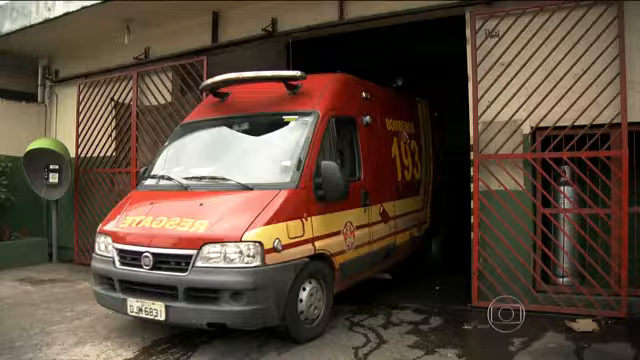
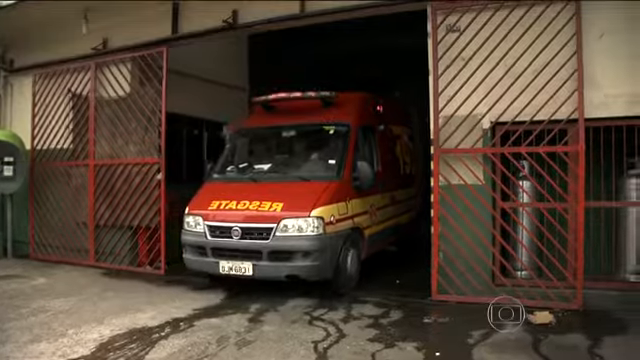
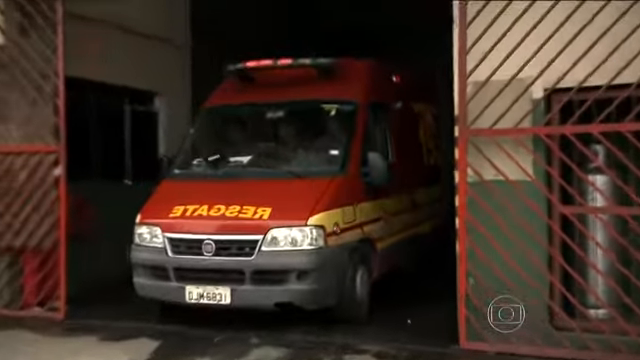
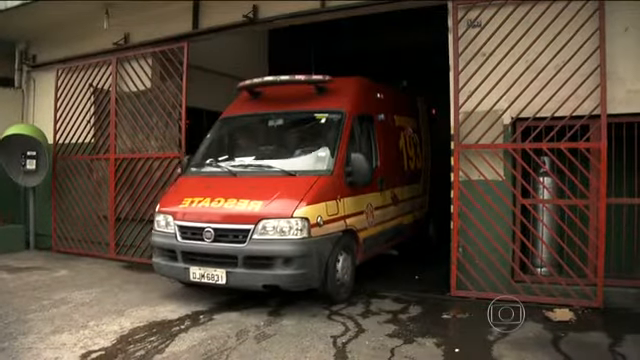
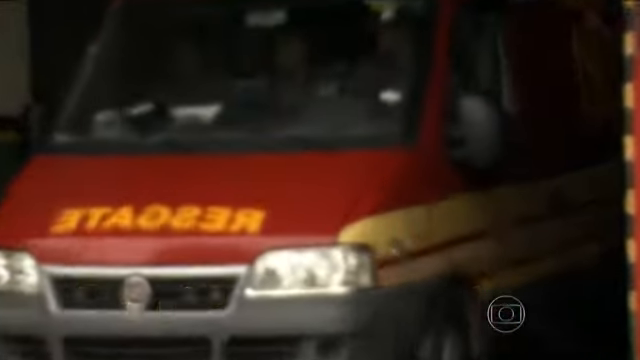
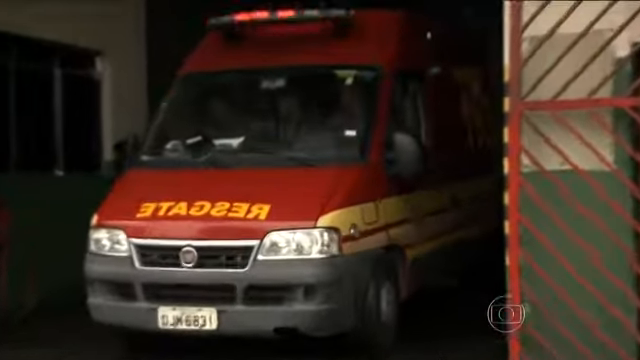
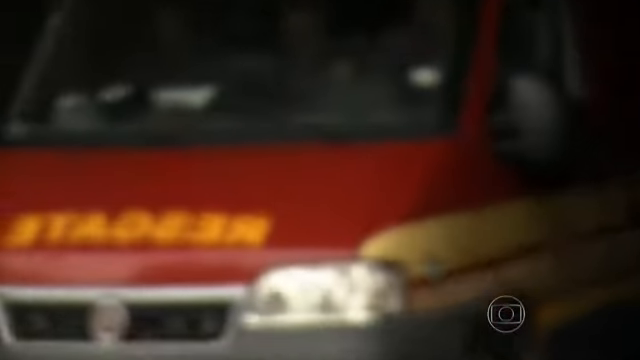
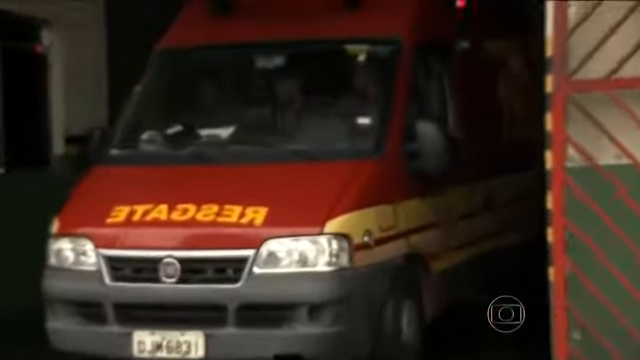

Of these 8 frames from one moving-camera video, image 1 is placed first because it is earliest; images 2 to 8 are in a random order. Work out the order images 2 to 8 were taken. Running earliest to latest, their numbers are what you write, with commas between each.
4, 2, 3, 6, 8, 5, 7
